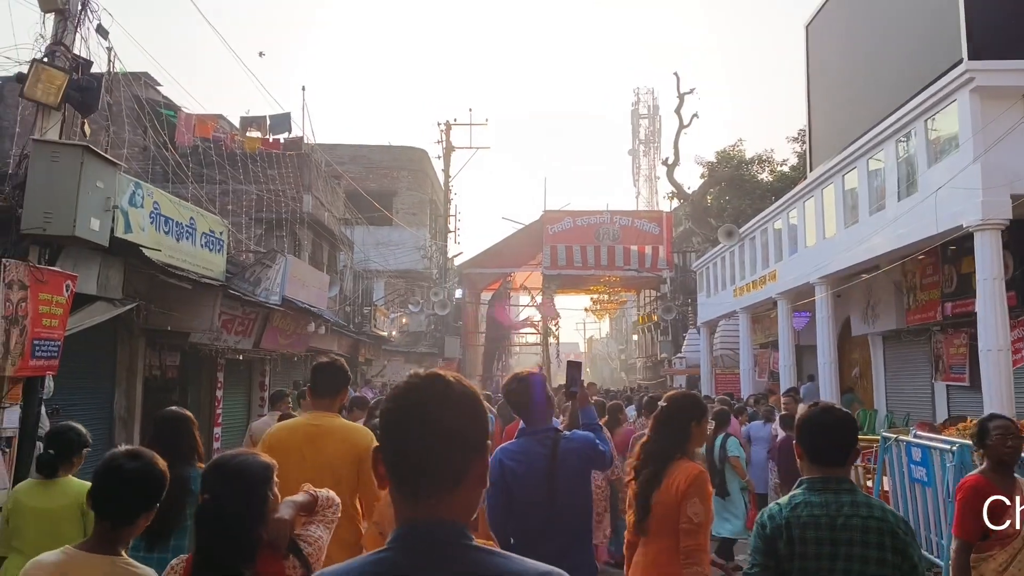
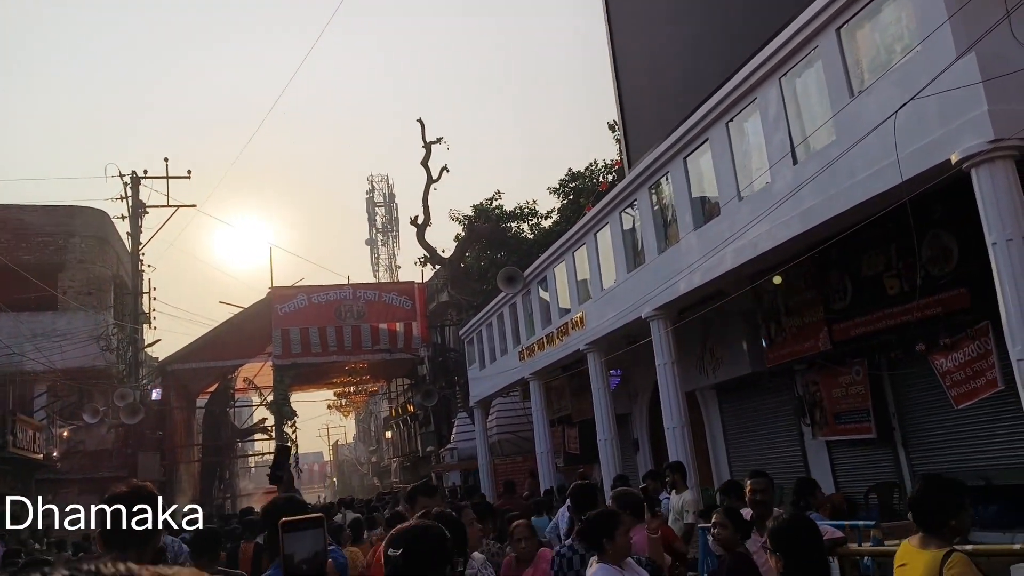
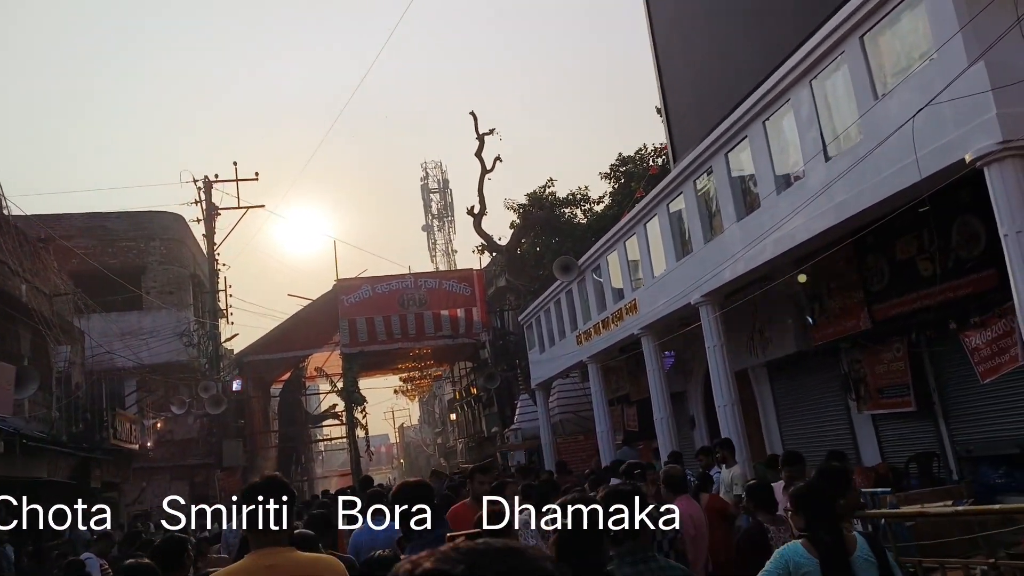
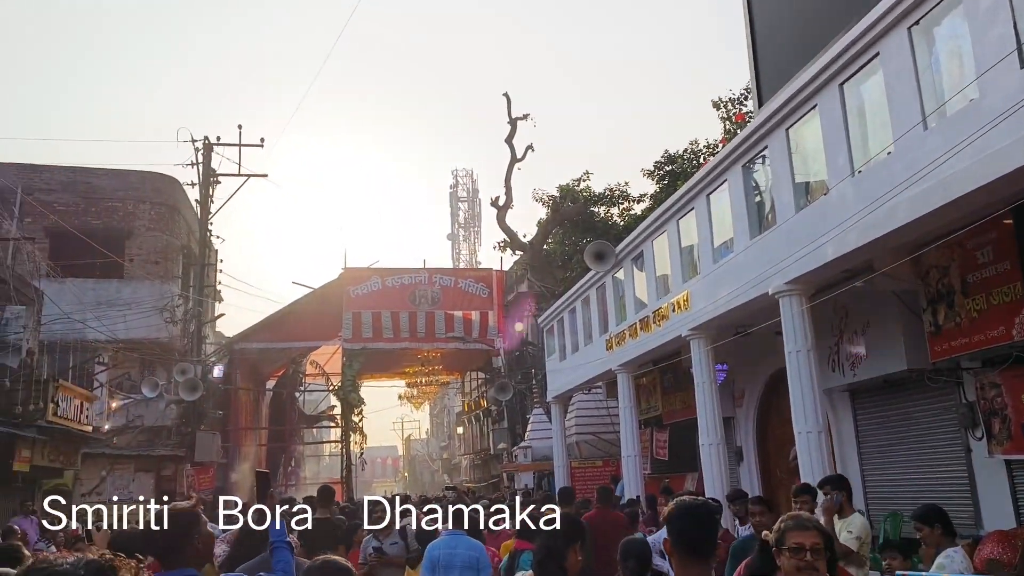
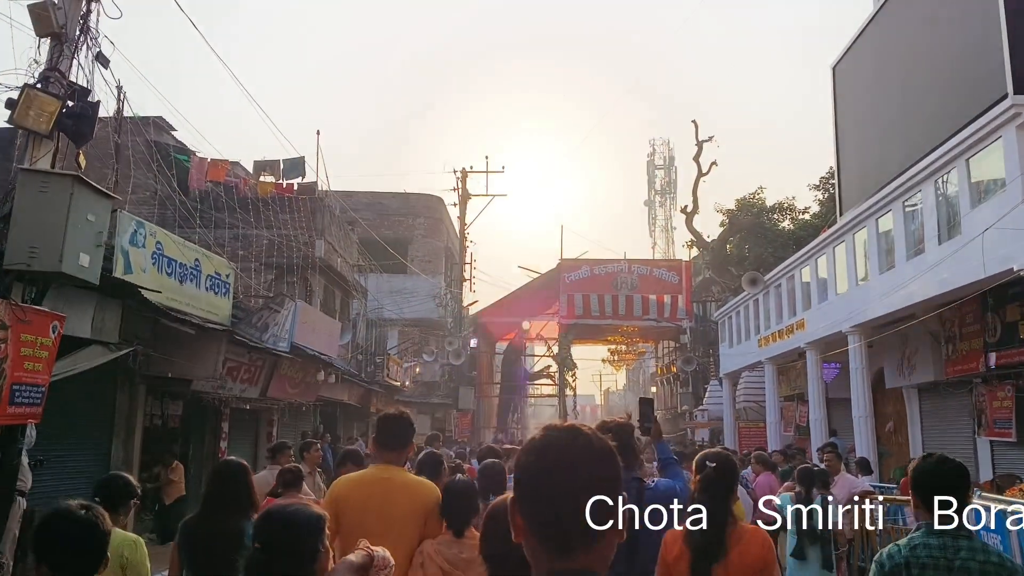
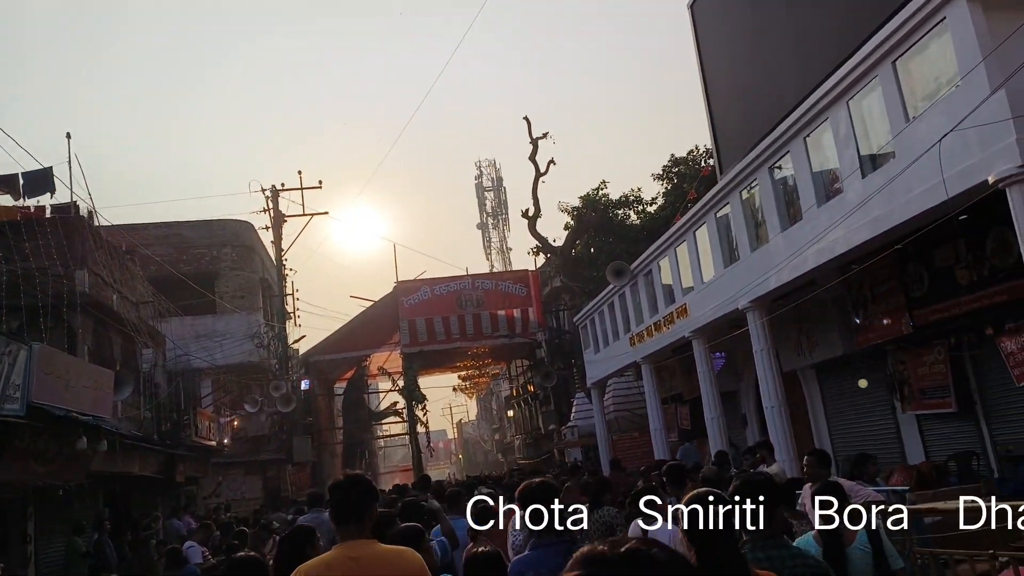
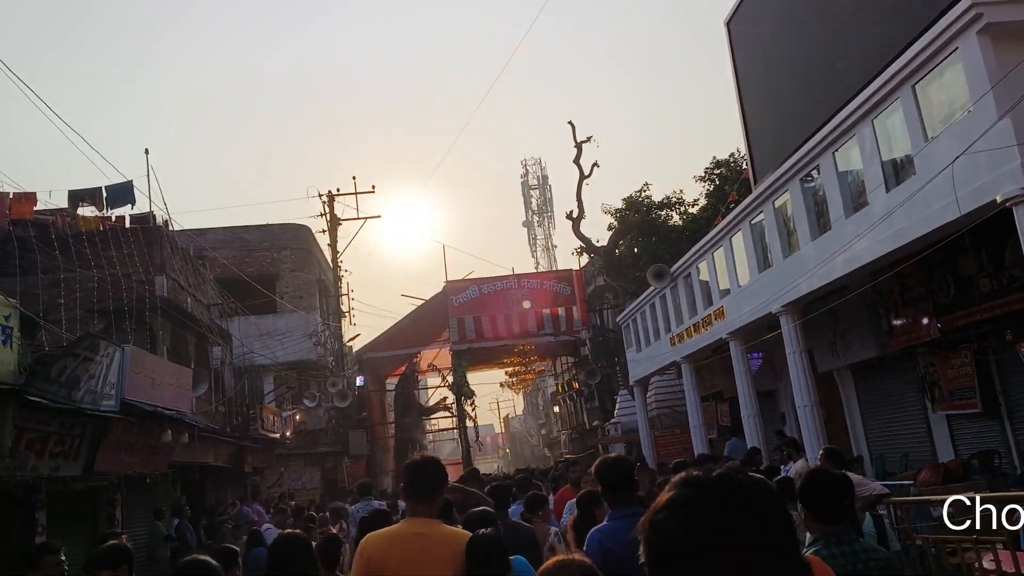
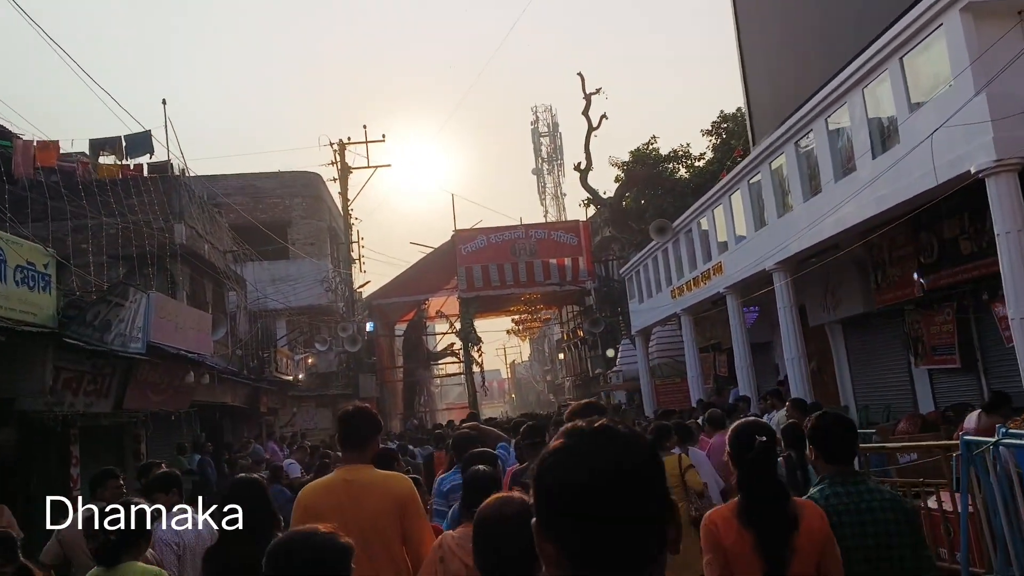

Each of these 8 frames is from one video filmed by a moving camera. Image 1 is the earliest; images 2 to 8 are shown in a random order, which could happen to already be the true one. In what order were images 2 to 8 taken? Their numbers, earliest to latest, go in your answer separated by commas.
5, 8, 7, 6, 3, 2, 4
